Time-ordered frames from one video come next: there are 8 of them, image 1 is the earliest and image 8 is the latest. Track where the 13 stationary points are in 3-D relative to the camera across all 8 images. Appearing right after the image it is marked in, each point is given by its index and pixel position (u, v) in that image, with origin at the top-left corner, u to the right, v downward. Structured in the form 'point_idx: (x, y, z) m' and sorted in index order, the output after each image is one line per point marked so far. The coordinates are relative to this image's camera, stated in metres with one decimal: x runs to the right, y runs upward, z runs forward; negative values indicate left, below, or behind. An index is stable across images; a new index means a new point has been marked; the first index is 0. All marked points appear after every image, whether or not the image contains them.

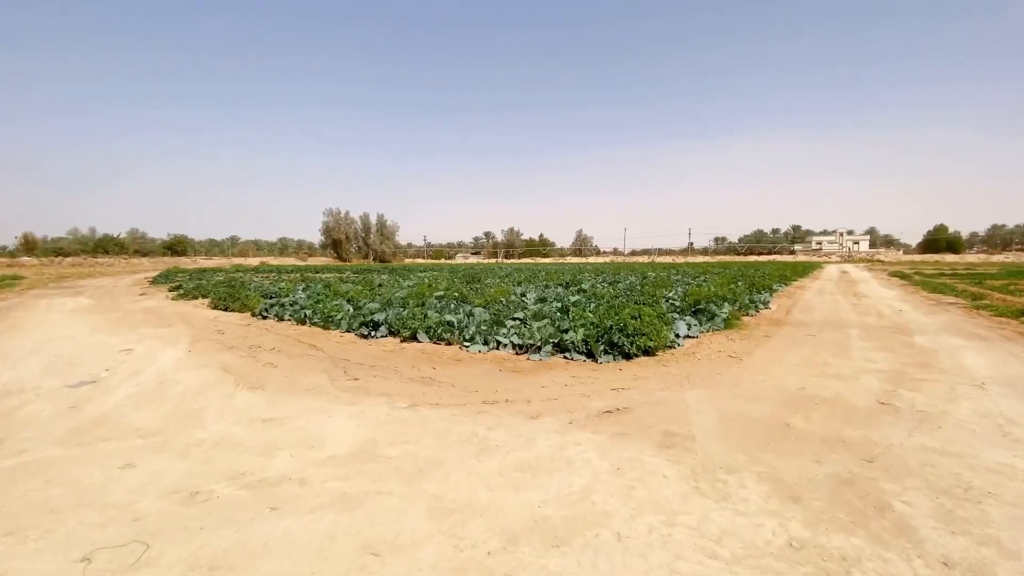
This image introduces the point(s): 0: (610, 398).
0: (+1.3, -1.5, +6.3) m
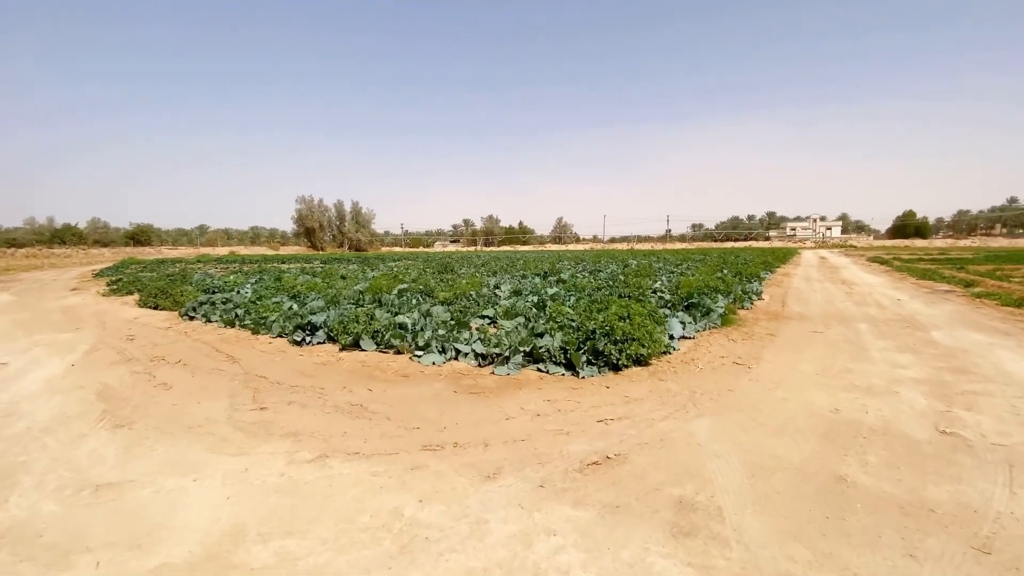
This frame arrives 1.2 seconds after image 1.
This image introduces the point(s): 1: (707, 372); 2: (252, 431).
0: (+0.8, -1.5, +4.7) m
1: (+2.9, -1.3, +7.0) m
2: (-2.8, -1.5, +5.1) m
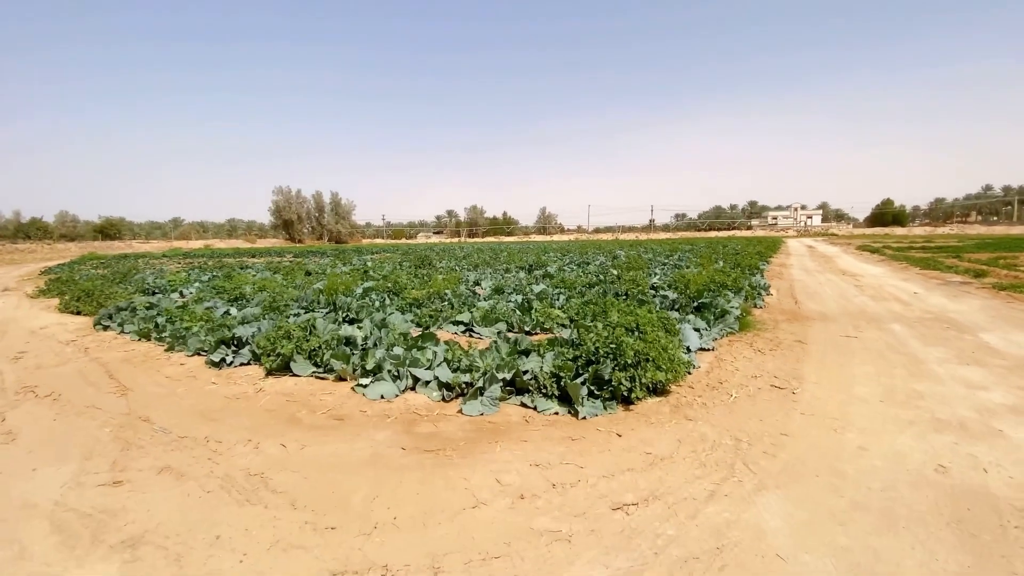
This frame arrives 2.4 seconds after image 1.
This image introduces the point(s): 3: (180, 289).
0: (+0.6, -1.6, +2.9) m
1: (+2.6, -1.3, +5.3) m
2: (-3.0, -1.7, +3.3) m
3: (-10.3, 0.0, +14.9) m
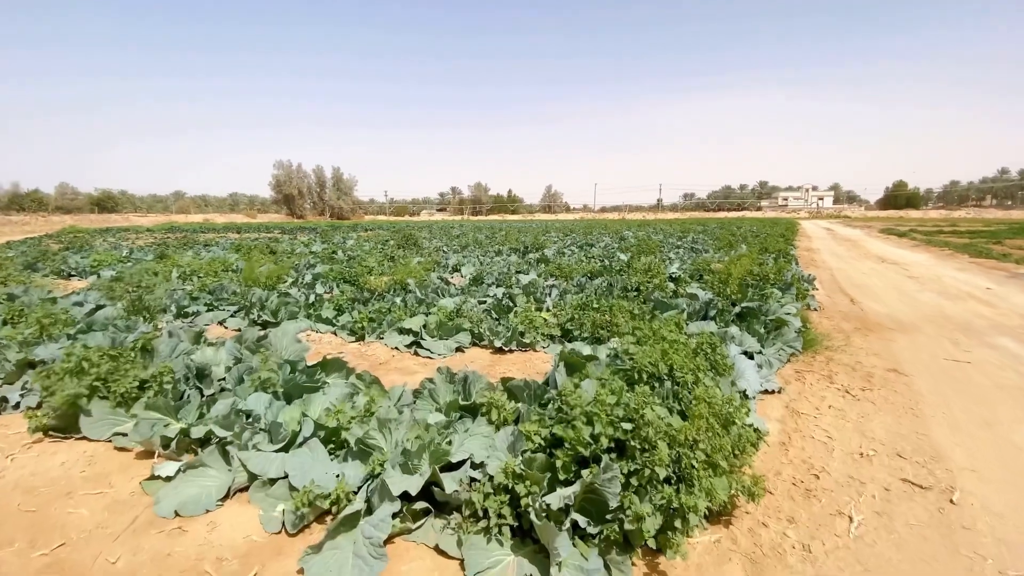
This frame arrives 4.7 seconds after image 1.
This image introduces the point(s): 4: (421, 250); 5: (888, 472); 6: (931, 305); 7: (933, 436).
0: (+0.1, -1.8, +0.4) m
1: (+2.1, -1.5, +2.7) m
2: (-3.5, -1.9, +0.7) m
3: (-10.7, +0.4, +12.4) m
4: (-3.5, +1.5, +18.6) m
5: (+2.8, -1.3, +3.5) m
6: (+8.7, -0.4, +9.9) m
7: (+3.6, -1.3, +4.1) m
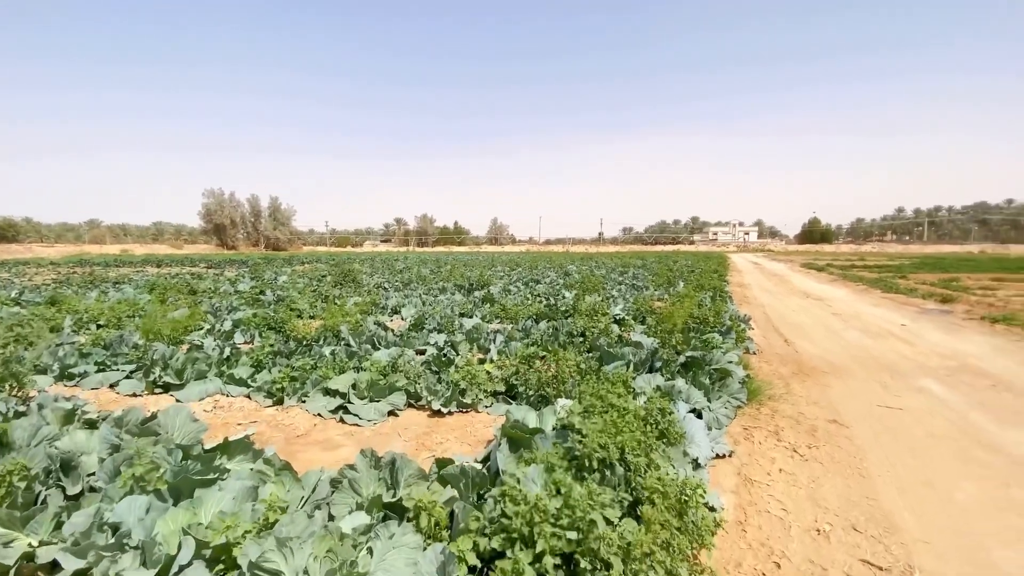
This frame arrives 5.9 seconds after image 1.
0: (0.0, -2.1, -0.1) m
1: (+1.8, -1.9, +2.4) m
2: (-3.6, -2.2, -0.2) m
3: (-12.1, -0.7, +10.7) m
4: (-5.7, 0.0, +17.7) m
5: (+2.3, -1.8, +3.3) m
6: (+7.5, -1.2, +10.4) m
7: (+3.1, -1.8, +4.0) m
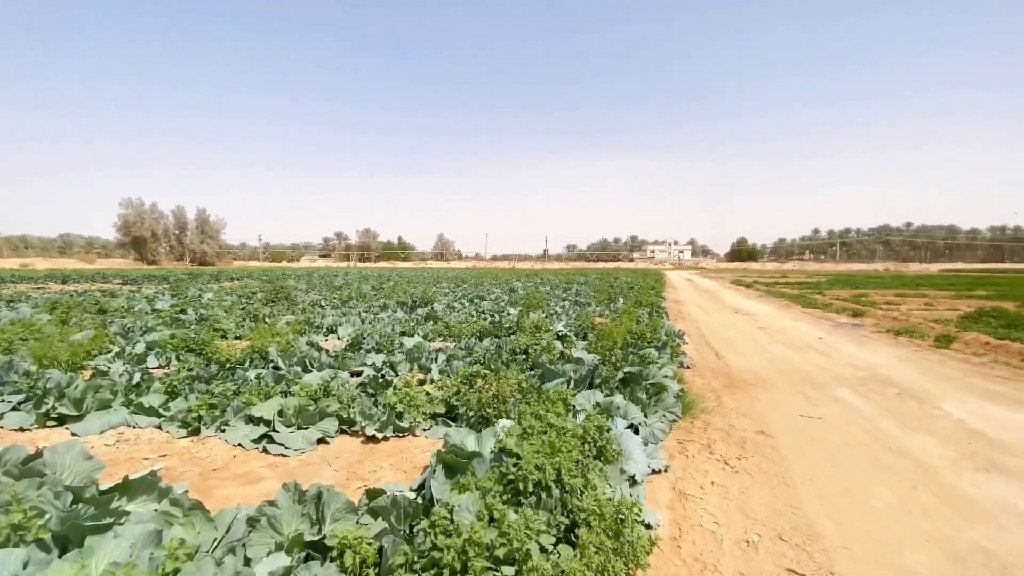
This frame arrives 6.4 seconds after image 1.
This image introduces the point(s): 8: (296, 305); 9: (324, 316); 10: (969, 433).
0: (0.0, -2.1, -0.3) m
1: (+1.4, -2.0, +2.5) m
2: (-3.6, -2.2, -0.7) m
3: (-13.3, -1.1, +9.2) m
4: (-7.7, -0.6, +16.9) m
5: (+1.9, -2.0, +3.4) m
6: (+6.2, -1.6, +11.1) m
7: (+2.6, -1.9, +4.2) m
8: (-7.8, -0.6, +17.1) m
9: (-5.5, -0.8, +13.7) m
10: (+5.9, -1.9, +6.2) m
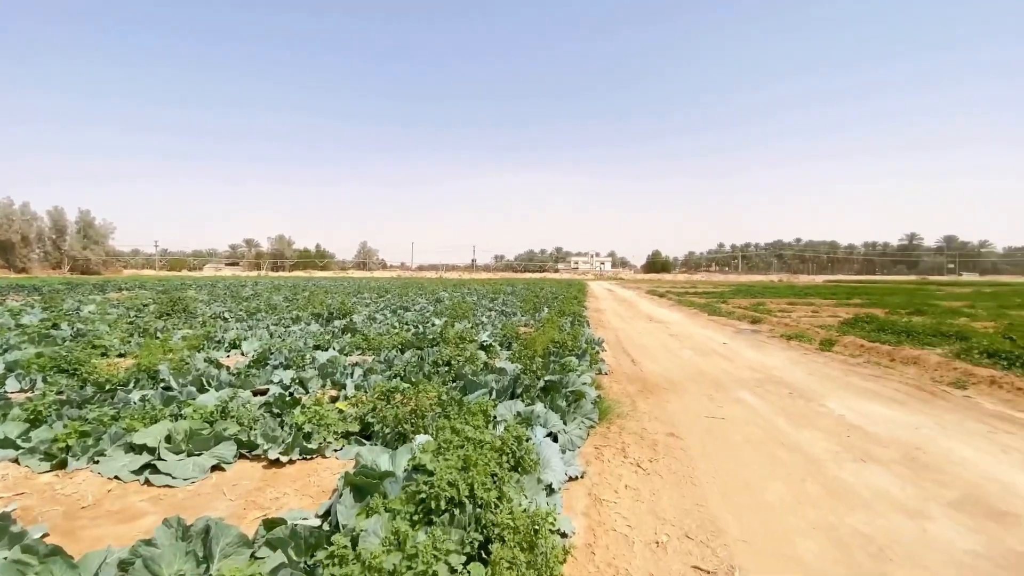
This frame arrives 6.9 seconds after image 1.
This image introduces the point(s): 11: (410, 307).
0: (0.0, -2.1, -0.4) m
1: (+0.9, -2.0, +2.6) m
2: (-3.5, -2.2, -1.4) m
3: (-14.6, -1.3, +7.0) m
4: (-10.3, -1.0, +15.5) m
5: (+1.3, -2.0, +3.6) m
6: (+4.4, -1.8, +11.8) m
7: (+1.8, -2.0, +4.4) m
8: (-10.3, -1.0, +15.6) m
9: (-7.6, -1.1, +12.7) m
10: (+4.8, -2.0, +6.9) m
11: (-4.4, -0.8, +20.0) m
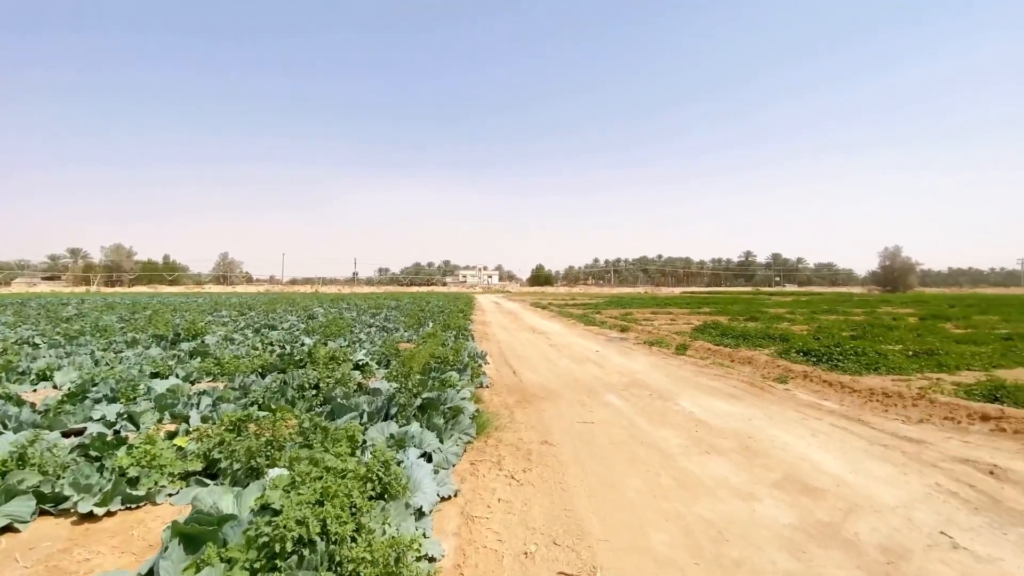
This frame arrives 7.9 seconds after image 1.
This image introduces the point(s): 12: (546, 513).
0: (-0.1, -2.1, -0.5) m
1: (+0.2, -2.1, +2.6) m
2: (-3.3, -2.2, -2.2) m
3: (-15.9, -1.6, +3.3) m
4: (-13.7, -1.5, +12.6) m
5: (+0.3, -2.1, +3.7) m
6: (+1.4, -2.2, +12.4) m
7: (+0.6, -2.2, +4.6) m
8: (-13.8, -1.5, +12.7) m
9: (-10.4, -1.5, +10.5) m
10: (+2.9, -2.2, +7.7) m
11: (-9.0, -1.4, +18.4) m
12: (+0.3, -2.1, +4.5) m
